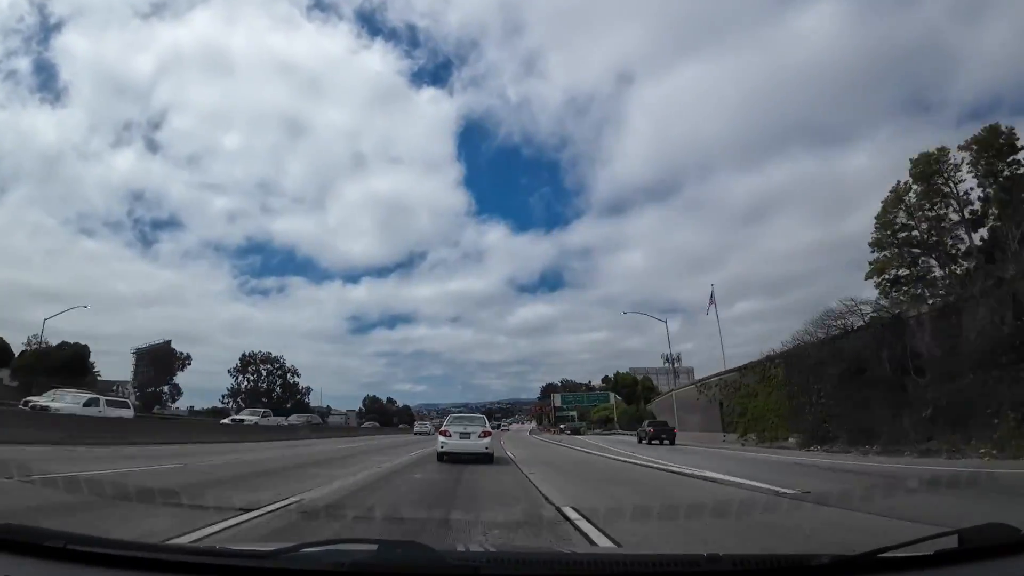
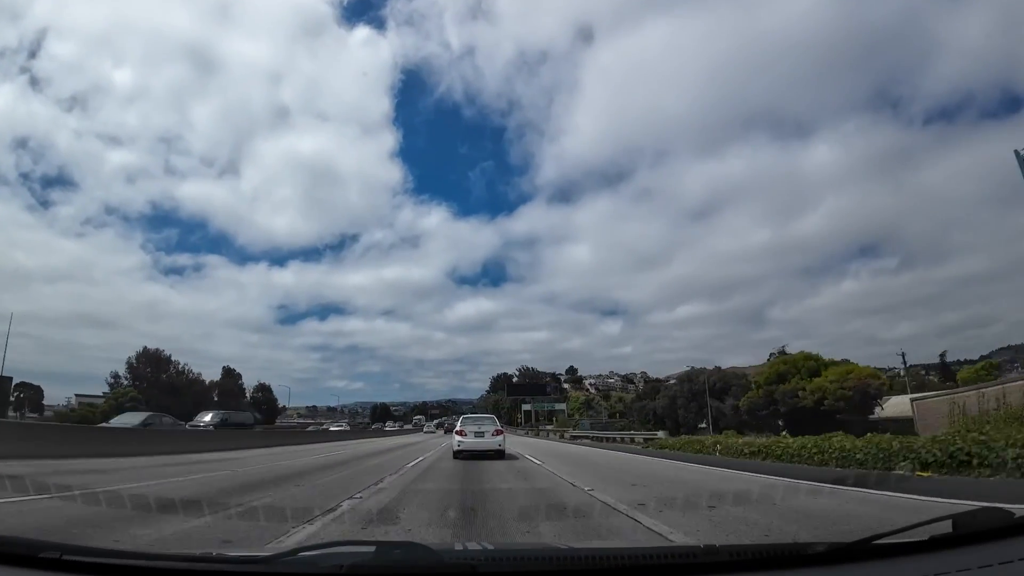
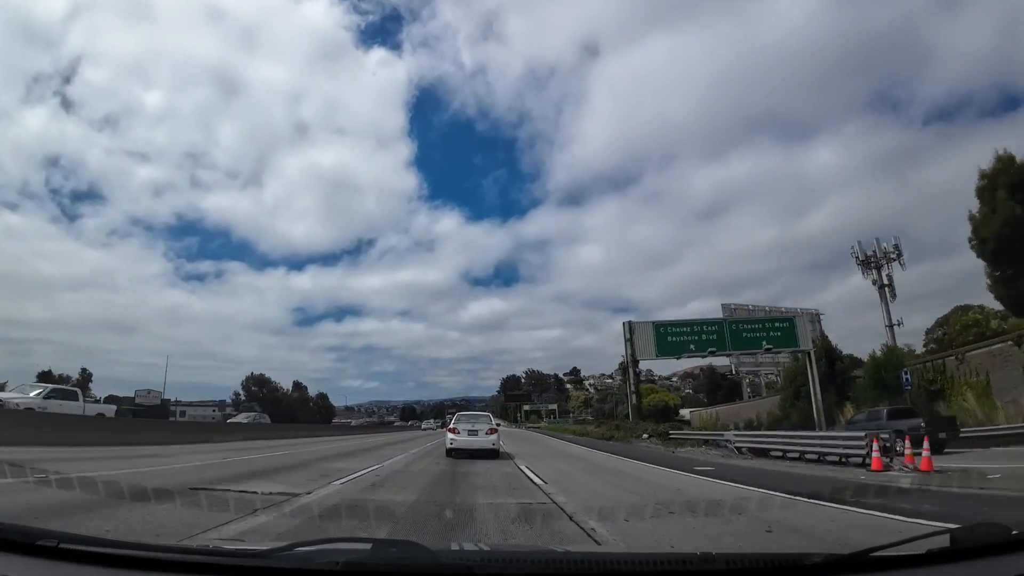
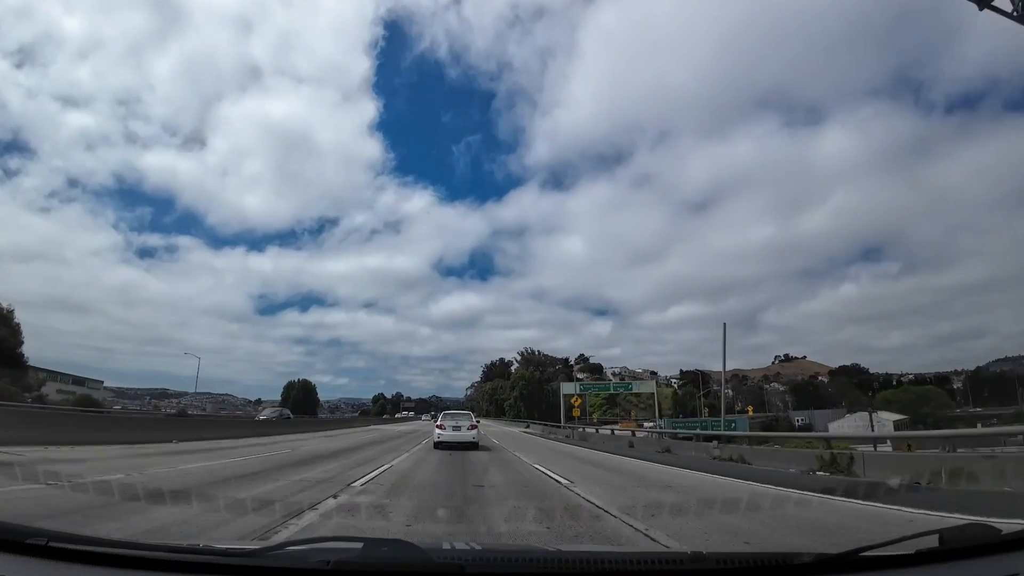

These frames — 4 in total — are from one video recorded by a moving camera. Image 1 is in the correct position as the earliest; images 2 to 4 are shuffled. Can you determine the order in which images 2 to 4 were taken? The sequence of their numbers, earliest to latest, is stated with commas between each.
3, 2, 4
